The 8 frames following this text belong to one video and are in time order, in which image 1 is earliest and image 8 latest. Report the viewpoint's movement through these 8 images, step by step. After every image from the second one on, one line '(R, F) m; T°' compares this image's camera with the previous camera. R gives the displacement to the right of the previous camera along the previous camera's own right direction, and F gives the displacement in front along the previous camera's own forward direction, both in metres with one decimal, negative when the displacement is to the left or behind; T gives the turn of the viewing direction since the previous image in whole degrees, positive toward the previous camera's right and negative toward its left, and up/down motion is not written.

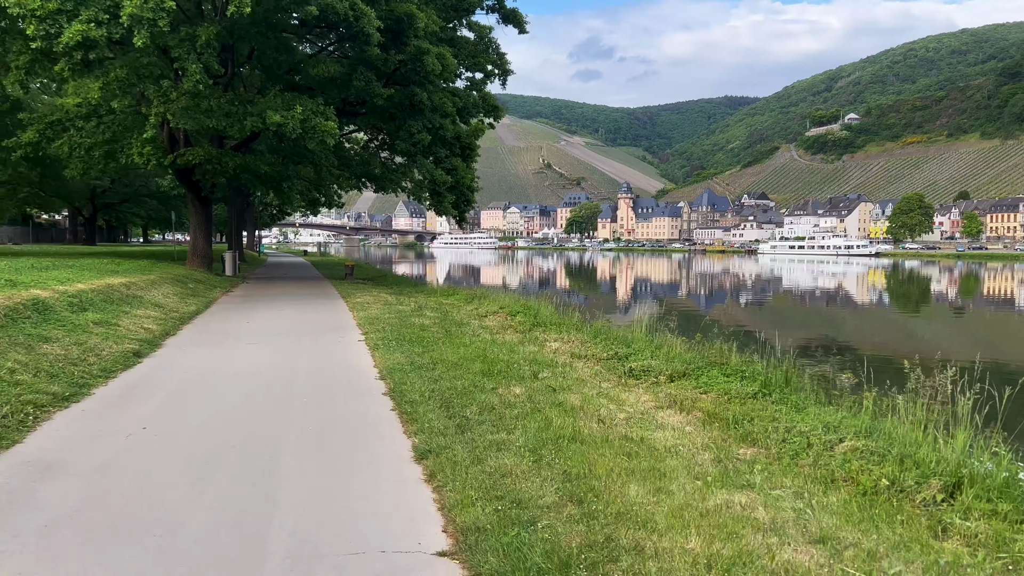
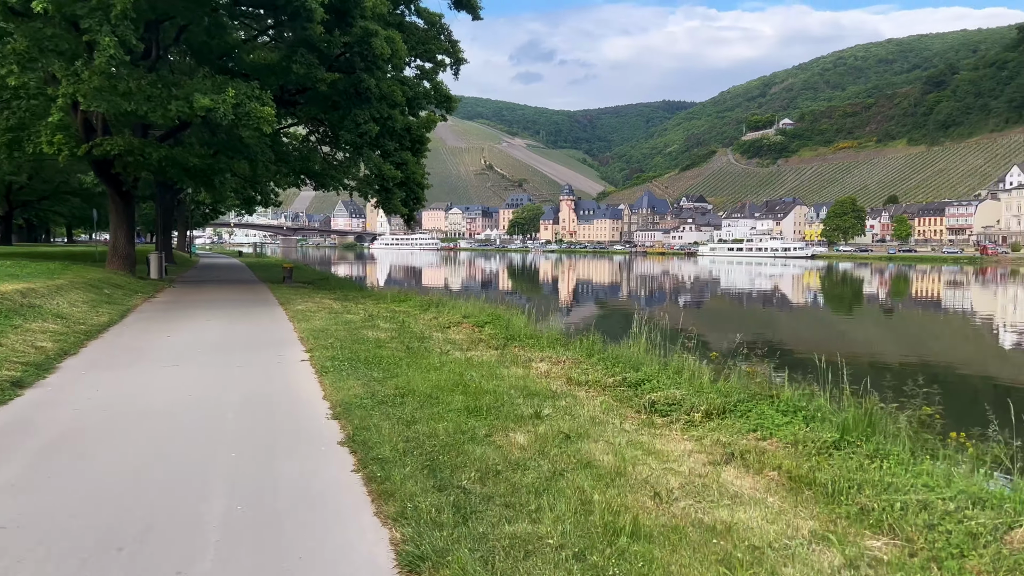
(-0.2, +1.1) m; +4°
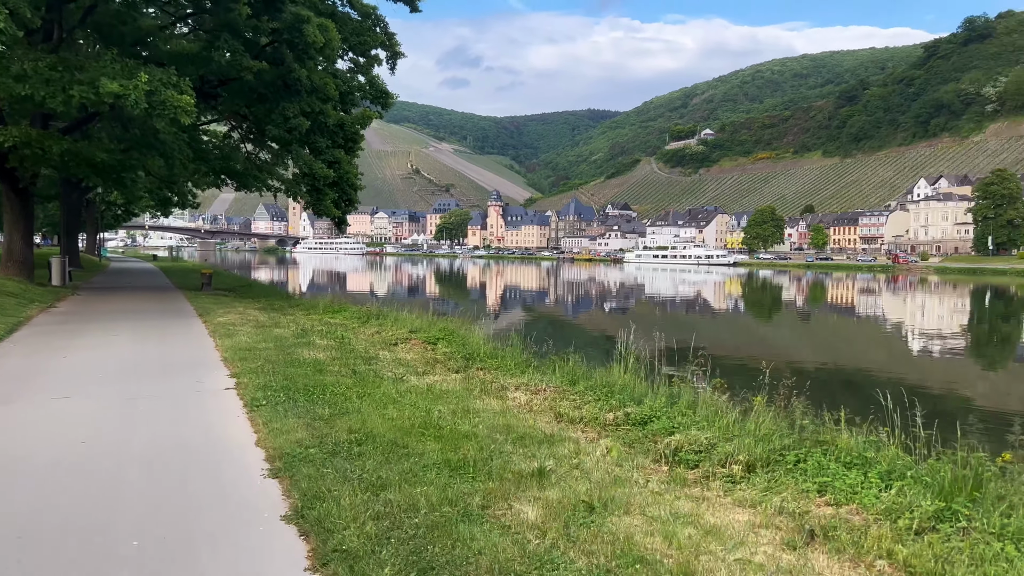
(-0.2, +0.8) m; +5°
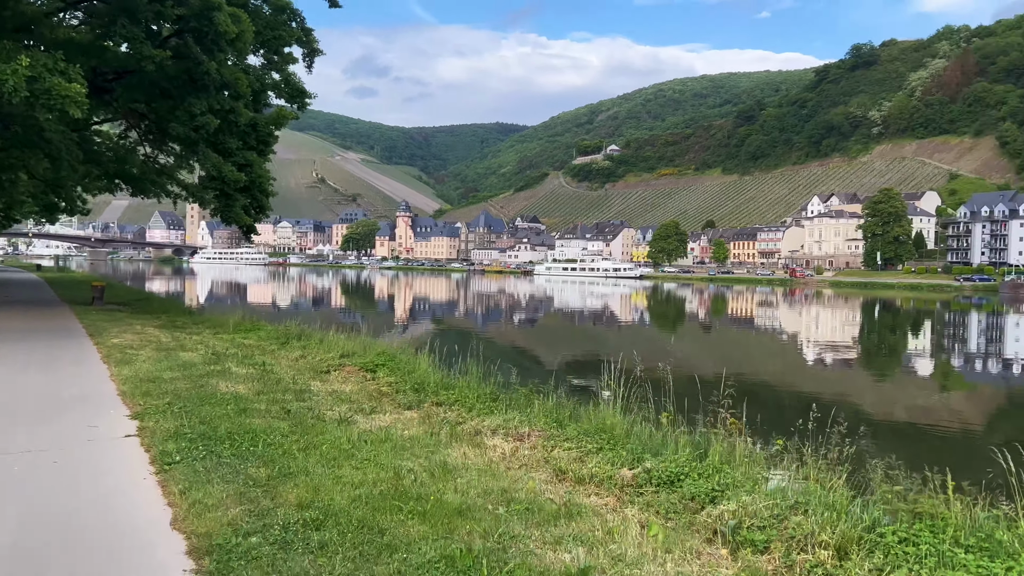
(-0.3, +0.8) m; +6°
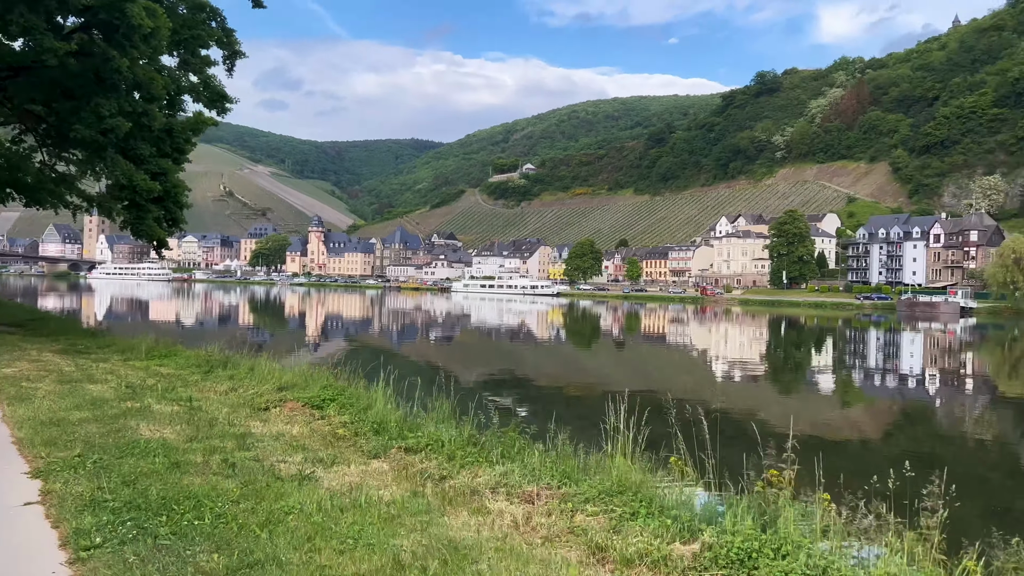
(-0.3, +0.6) m; +6°
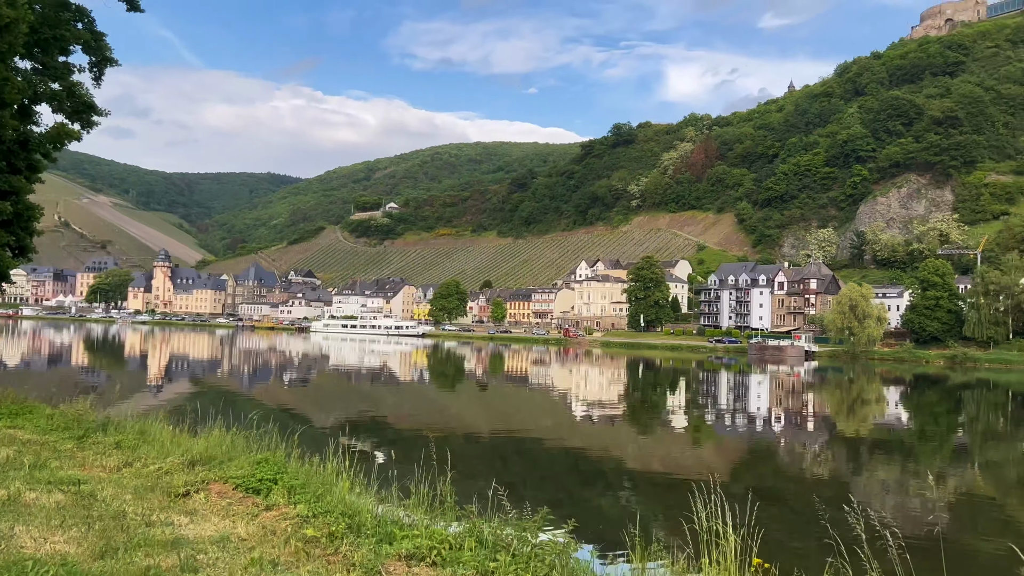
(-0.7, +1.0) m; +10°
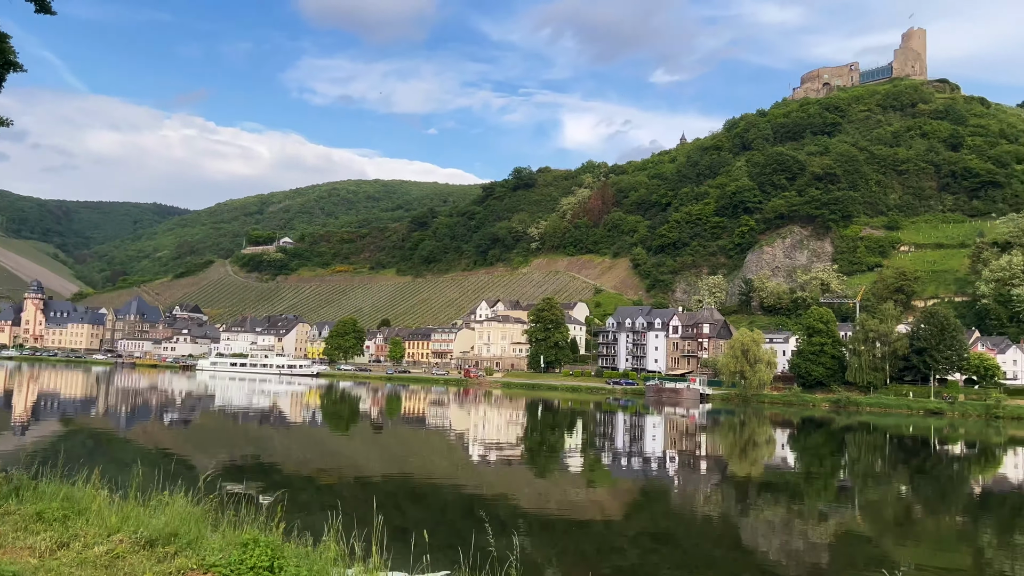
(-0.7, +0.7) m; +7°
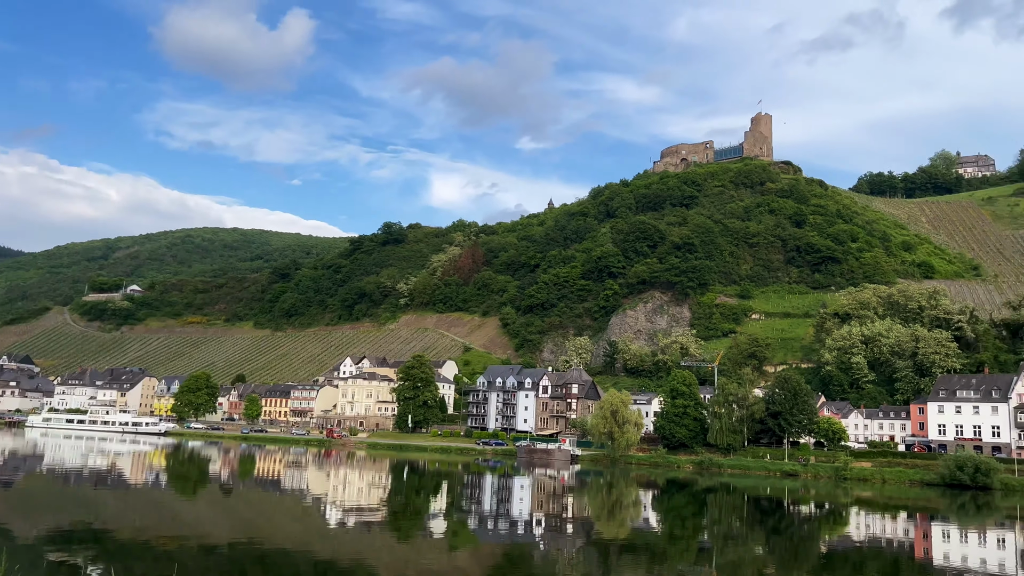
(-1.0, +1.1) m; +9°
